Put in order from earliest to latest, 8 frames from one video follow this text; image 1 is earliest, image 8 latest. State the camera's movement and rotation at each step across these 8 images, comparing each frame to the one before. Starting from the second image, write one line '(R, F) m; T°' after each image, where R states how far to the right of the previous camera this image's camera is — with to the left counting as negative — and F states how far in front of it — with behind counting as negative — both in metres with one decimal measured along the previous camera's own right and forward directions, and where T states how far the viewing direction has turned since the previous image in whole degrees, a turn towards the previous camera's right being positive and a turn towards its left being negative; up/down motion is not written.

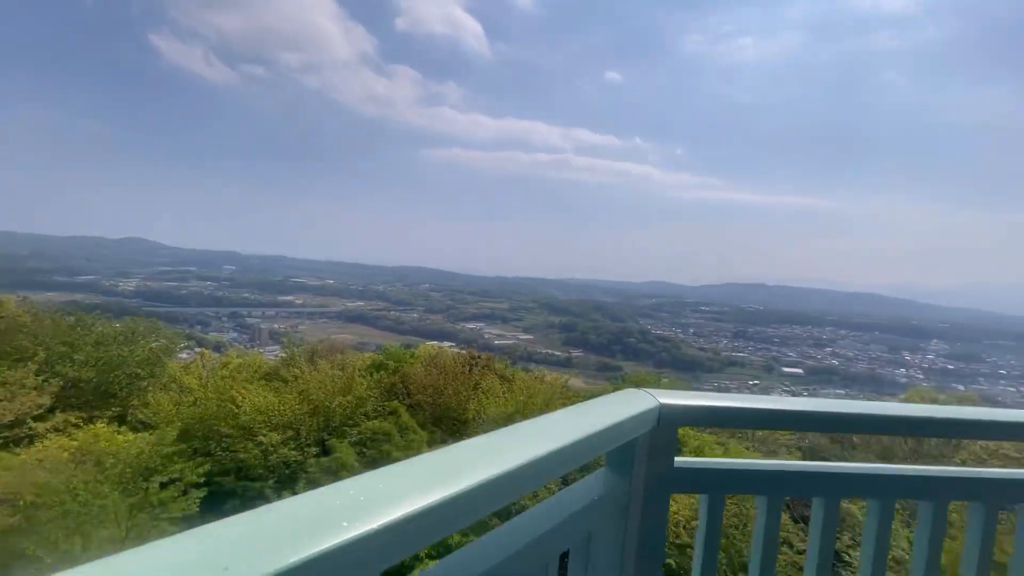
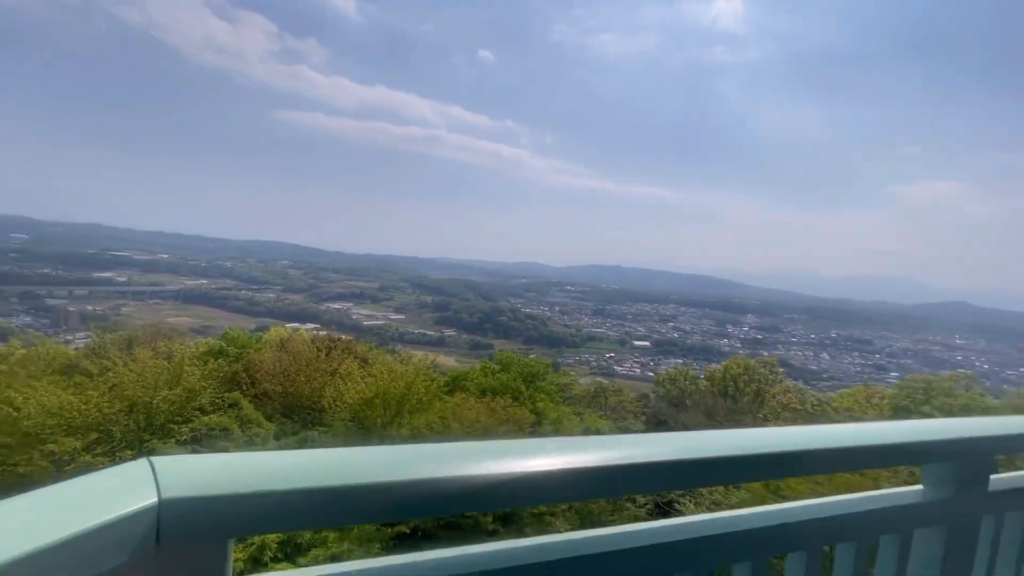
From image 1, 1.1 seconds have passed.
(+0.6, +0.5) m; +15°
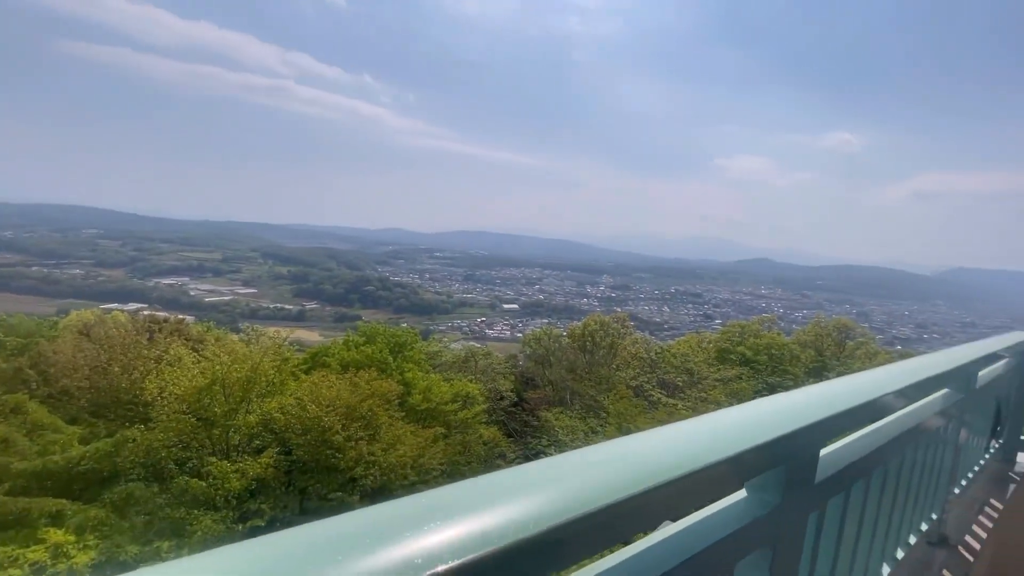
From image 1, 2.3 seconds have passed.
(+0.4, +0.5) m; +15°
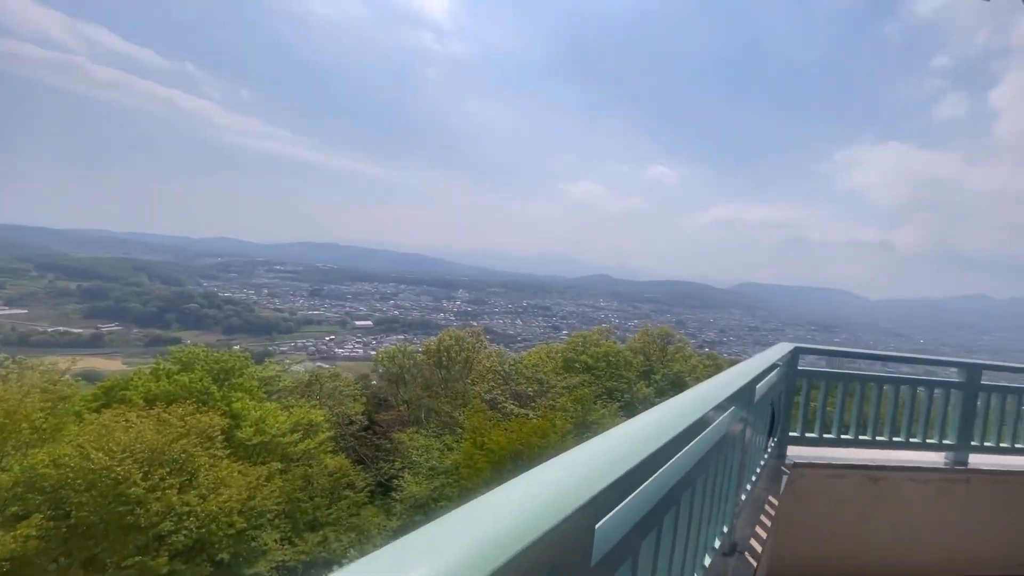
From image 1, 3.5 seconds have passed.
(+0.3, +0.3) m; +17°
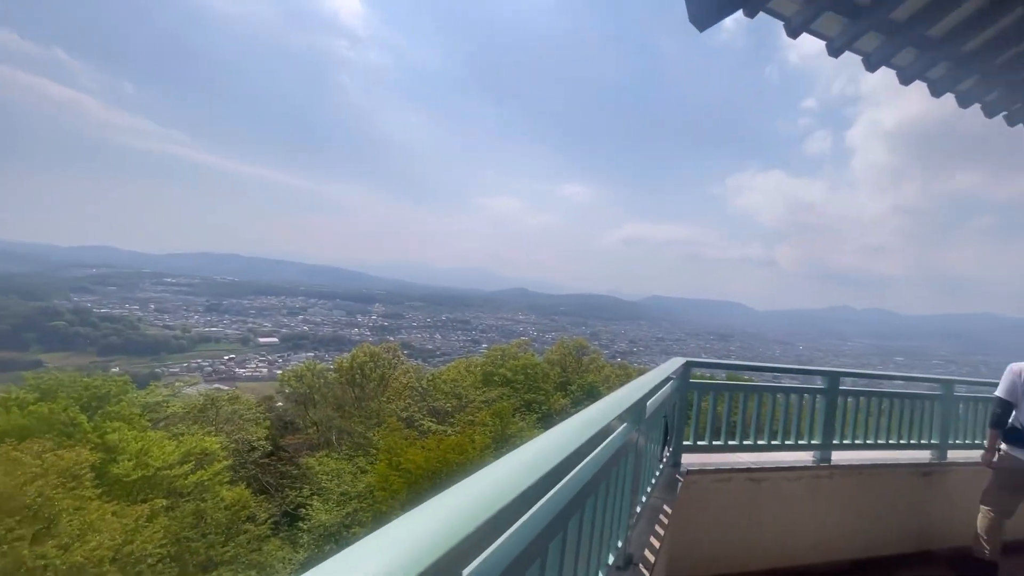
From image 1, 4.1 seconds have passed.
(+0.1, 0.0) m; +10°
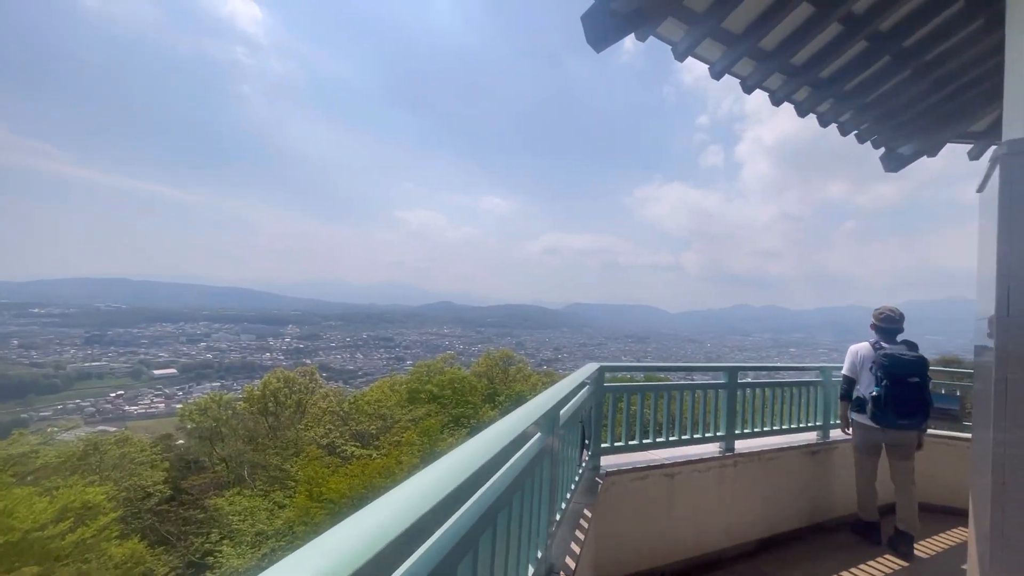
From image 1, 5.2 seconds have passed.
(+0.1, 0.0) m; +9°
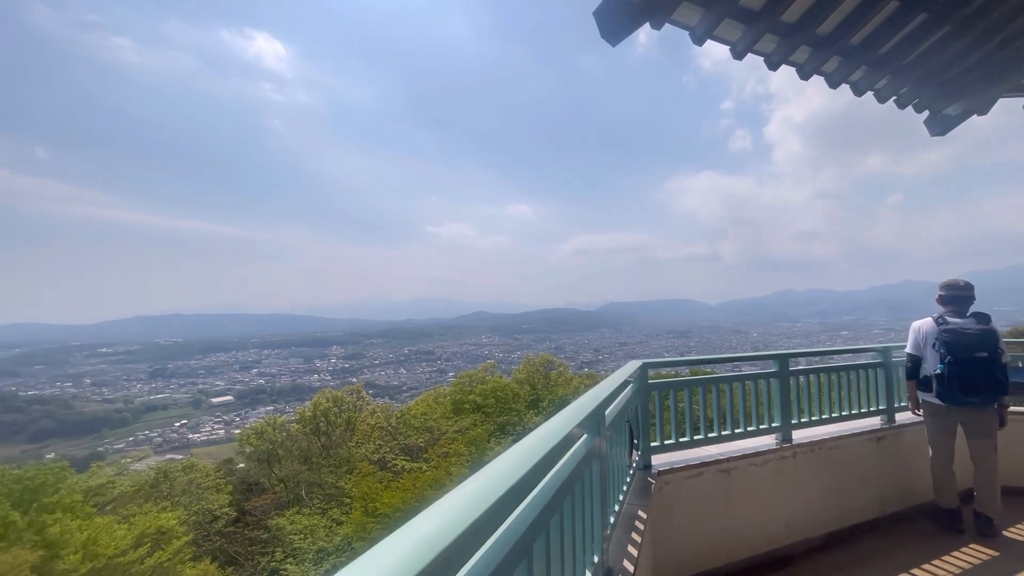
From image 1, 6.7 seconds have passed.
(0.0, 0.0) m; -4°
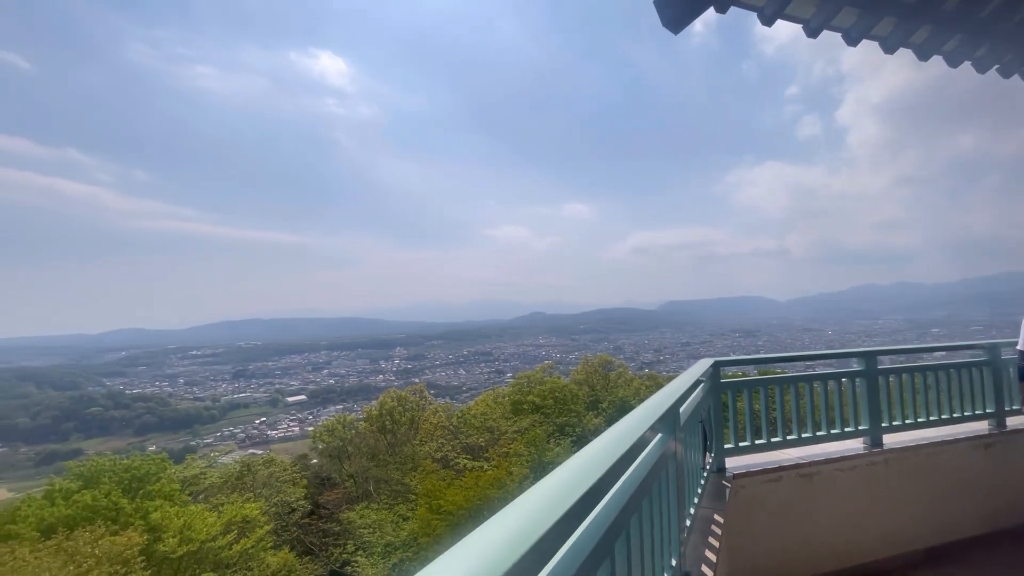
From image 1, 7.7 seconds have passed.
(-0.1, 0.0) m; -7°
